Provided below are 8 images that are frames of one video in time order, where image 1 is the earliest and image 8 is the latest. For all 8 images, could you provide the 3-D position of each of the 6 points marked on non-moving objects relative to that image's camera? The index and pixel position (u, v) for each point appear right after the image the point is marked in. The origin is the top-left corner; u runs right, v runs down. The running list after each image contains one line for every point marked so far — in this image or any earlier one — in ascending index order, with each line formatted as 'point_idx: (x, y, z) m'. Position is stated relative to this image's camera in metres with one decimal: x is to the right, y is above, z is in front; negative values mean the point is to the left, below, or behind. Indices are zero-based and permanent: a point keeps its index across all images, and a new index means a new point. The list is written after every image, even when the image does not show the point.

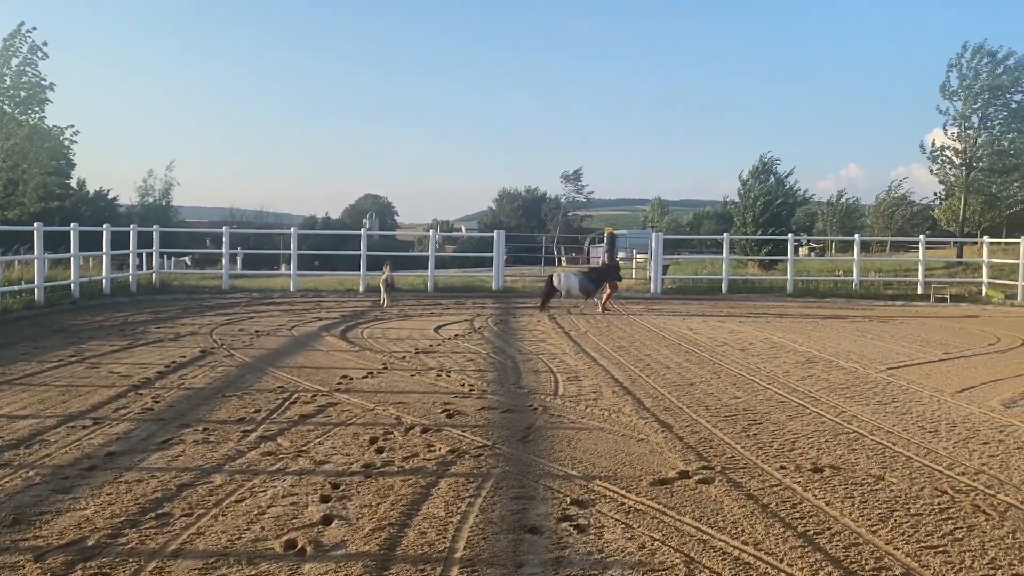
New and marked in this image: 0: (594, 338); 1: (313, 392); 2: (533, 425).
0: (+1.1, -0.7, +12.5) m
1: (-1.8, -0.9, +8.3) m
2: (+0.1, -1.0, +6.8) m
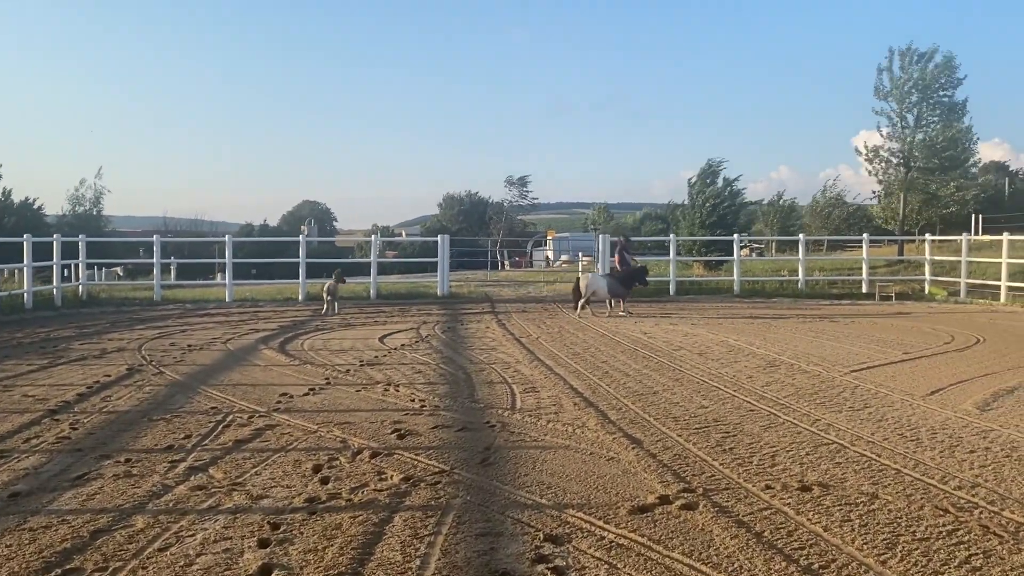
0: (+0.4, -0.8, +12.0) m
1: (-2.2, -1.0, +7.6) m
2: (-0.1, -1.1, +6.2) m
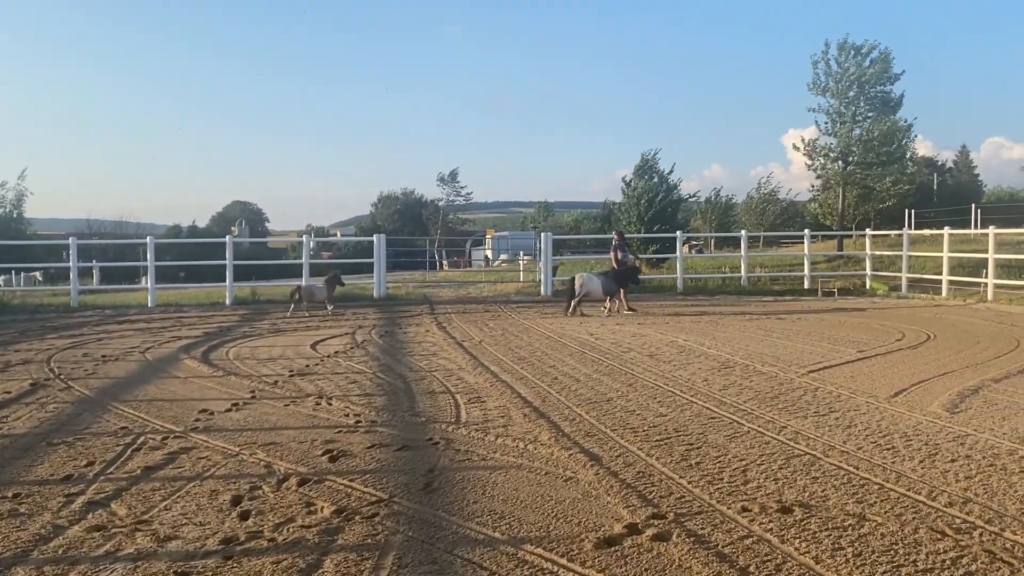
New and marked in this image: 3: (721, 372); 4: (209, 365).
0: (-0.3, -0.8, +11.4) m
1: (-2.6, -1.1, +6.9) m
2: (-0.5, -1.1, +5.6) m
3: (+2.1, -0.8, +9.3) m
4: (-3.5, -0.9, +10.7) m
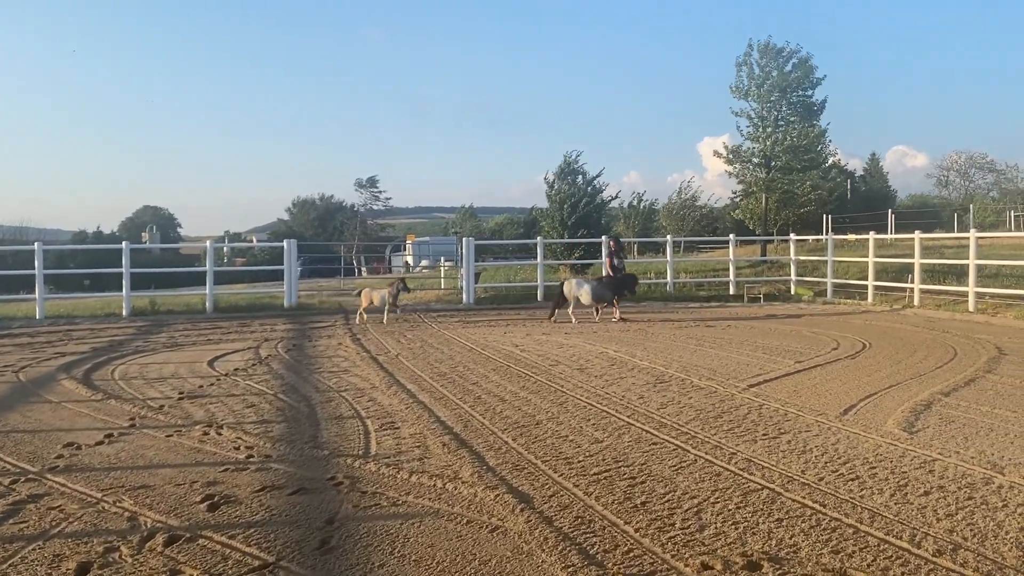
0: (-1.2, -0.9, +10.5) m
1: (-3.1, -1.2, +5.8) m
2: (-0.9, -1.2, +4.7) m
3: (+1.3, -0.9, +8.6) m
4: (-4.3, -1.0, +9.5) m
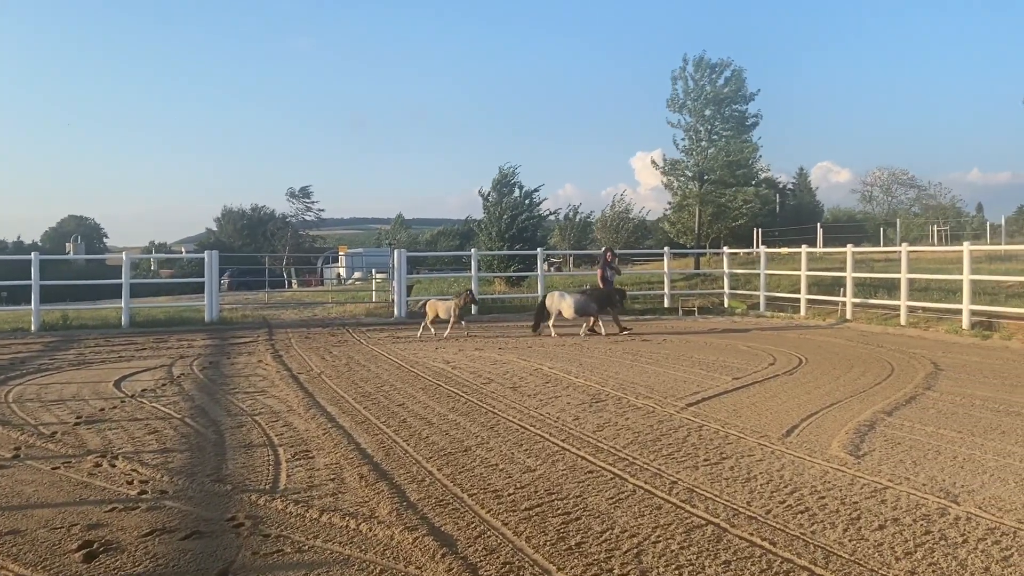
0: (-2.0, -1.0, +9.9) m
1: (-3.6, -1.3, +5.1) m
2: (-1.3, -1.2, +4.1) m
3: (+0.7, -1.1, +8.1) m
4: (-5.0, -1.1, +8.7) m
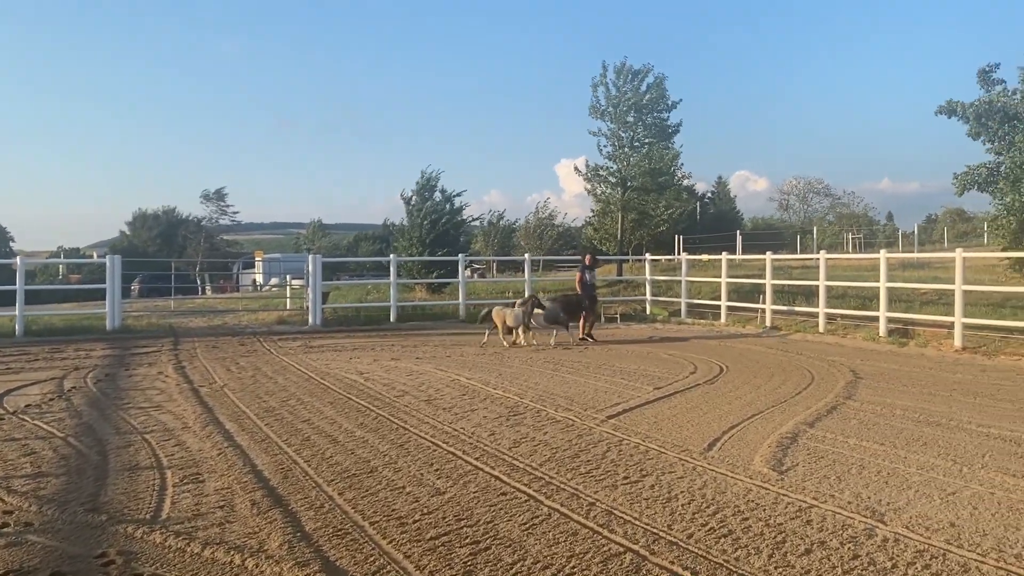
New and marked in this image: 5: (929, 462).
0: (-2.8, -1.1, +9.3) m
1: (-4.0, -1.3, +4.4) m
2: (-1.7, -1.3, +3.6) m
3: (0.0, -1.1, +7.8) m
4: (-5.8, -1.2, +7.8) m
5: (+2.7, -1.1, +6.1) m
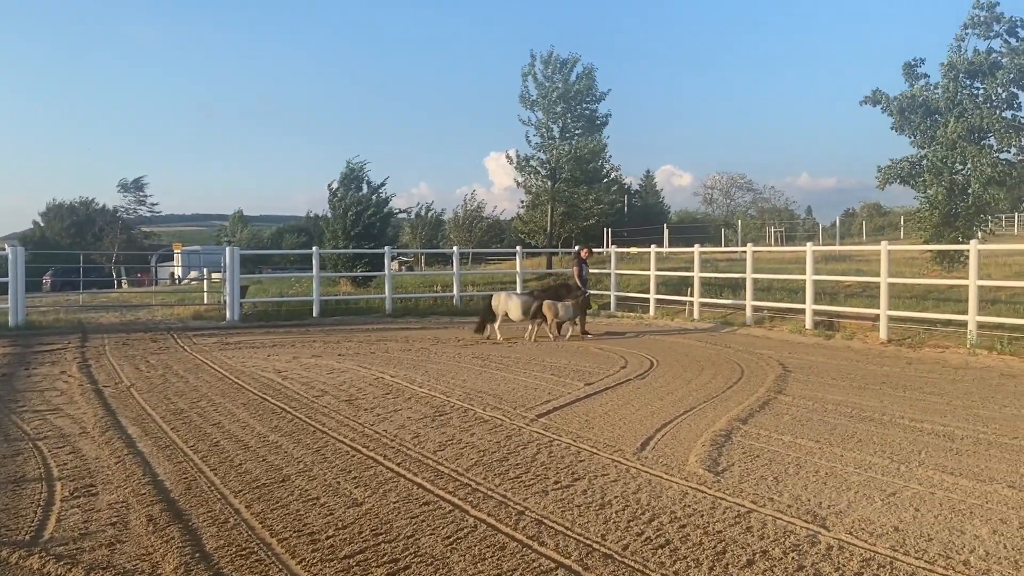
0: (-3.5, -1.1, +8.7) m
1: (-4.4, -1.3, +3.7) m
2: (-1.9, -1.3, +3.1) m
3: (-0.6, -1.1, +7.4) m
4: (-6.4, -1.2, +7.0) m
5: (+2.3, -1.1, +5.9) m
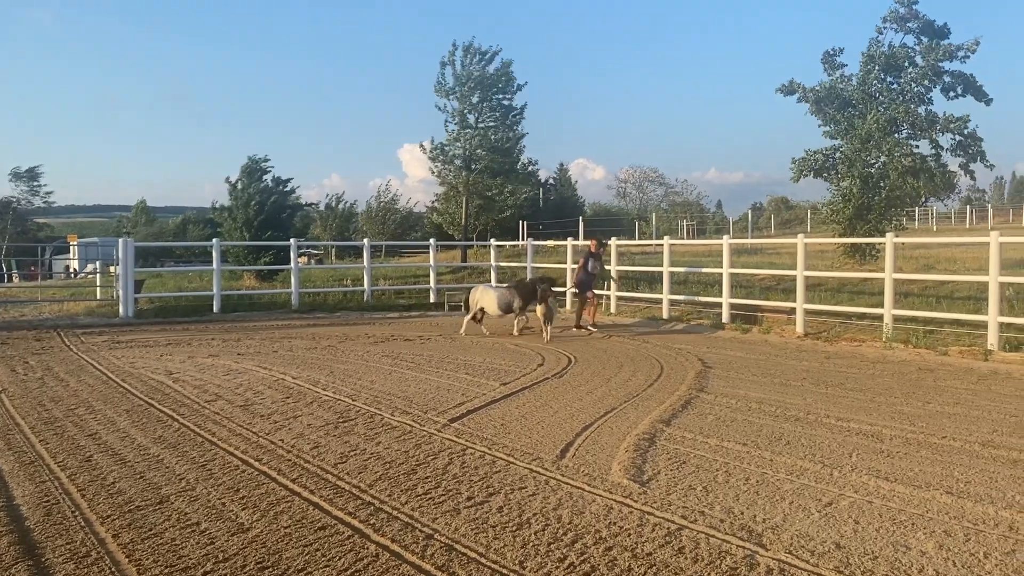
0: (-4.3, -1.0, +7.9) m
1: (-4.7, -1.3, +2.8) m
2: (-2.2, -1.3, +2.4) m
3: (-1.3, -1.0, +6.8) m
4: (-7.0, -1.2, +5.9) m
5: (+1.7, -1.1, +5.6) m
